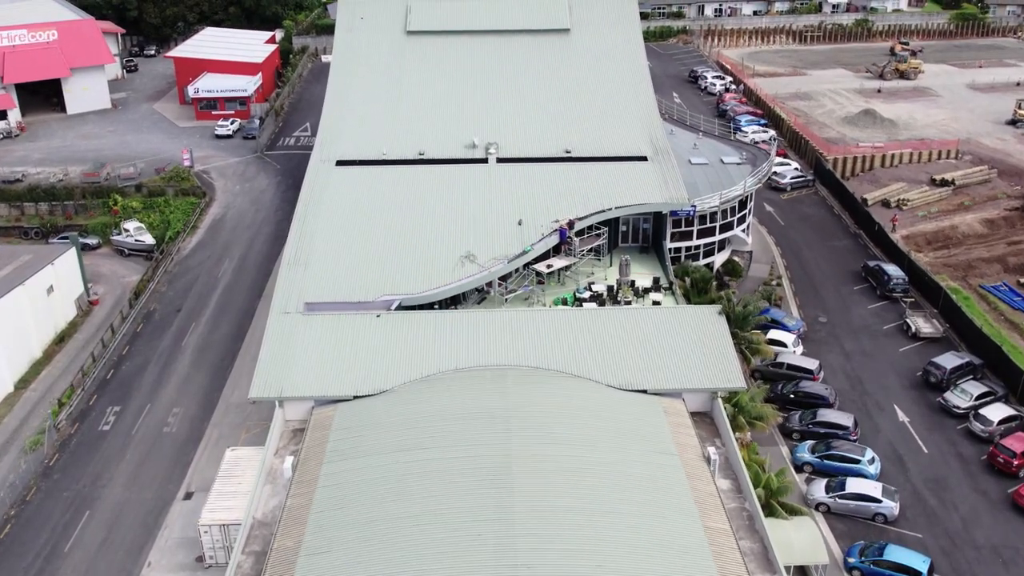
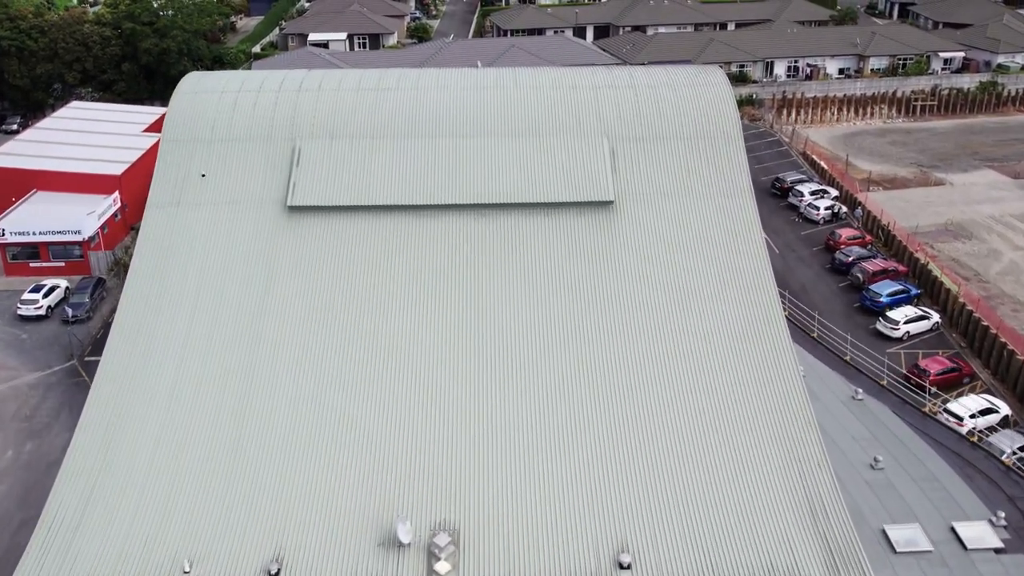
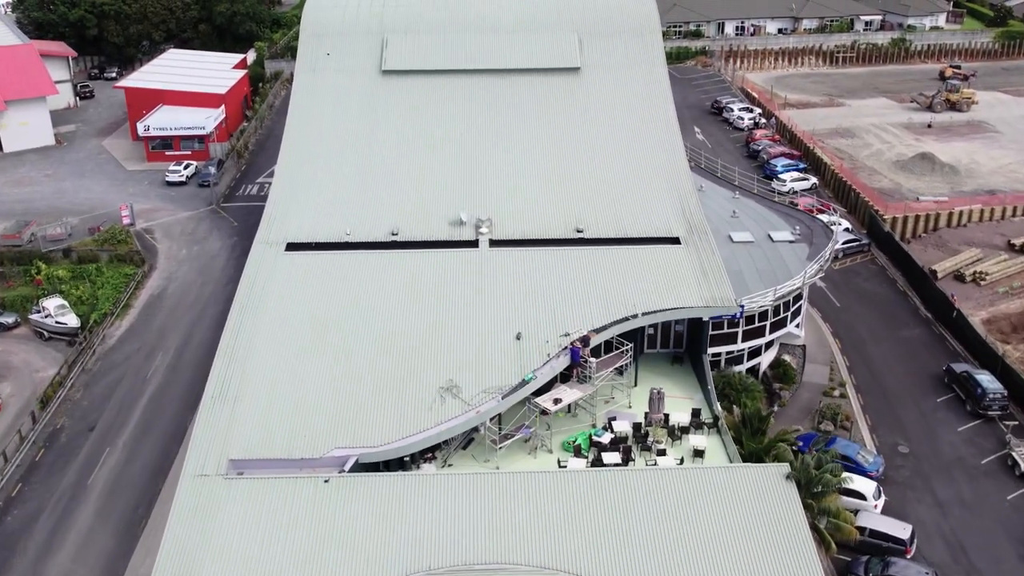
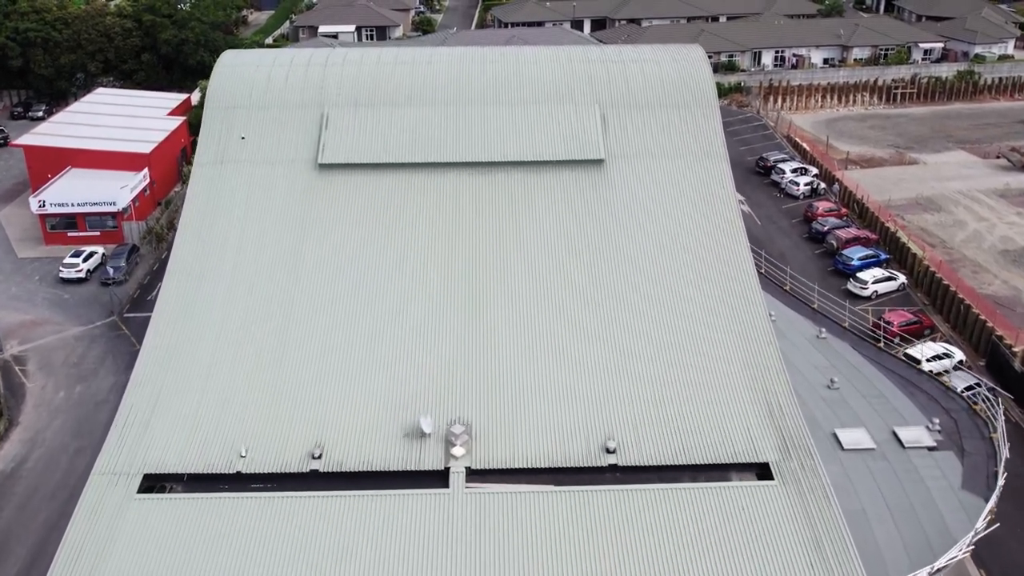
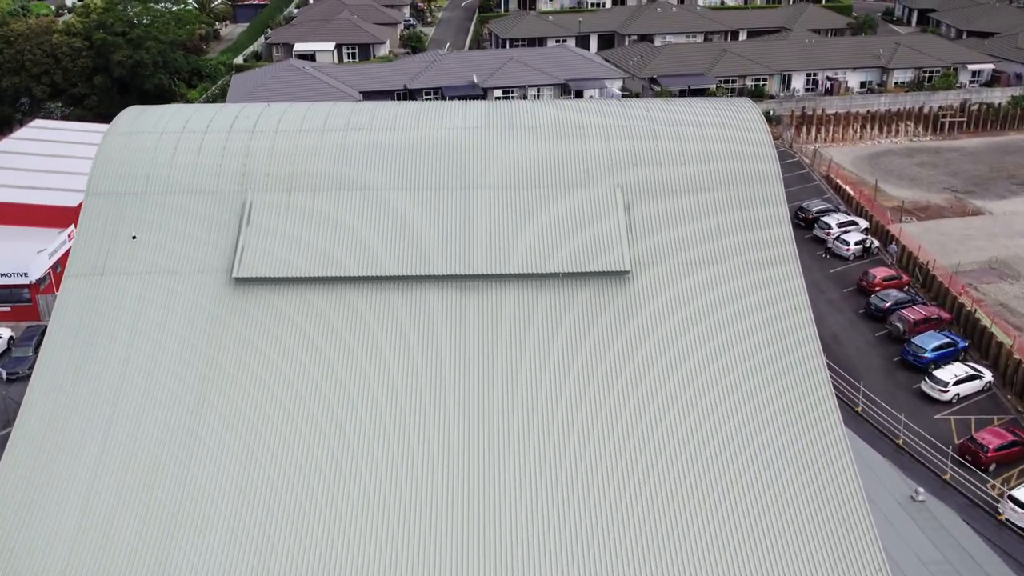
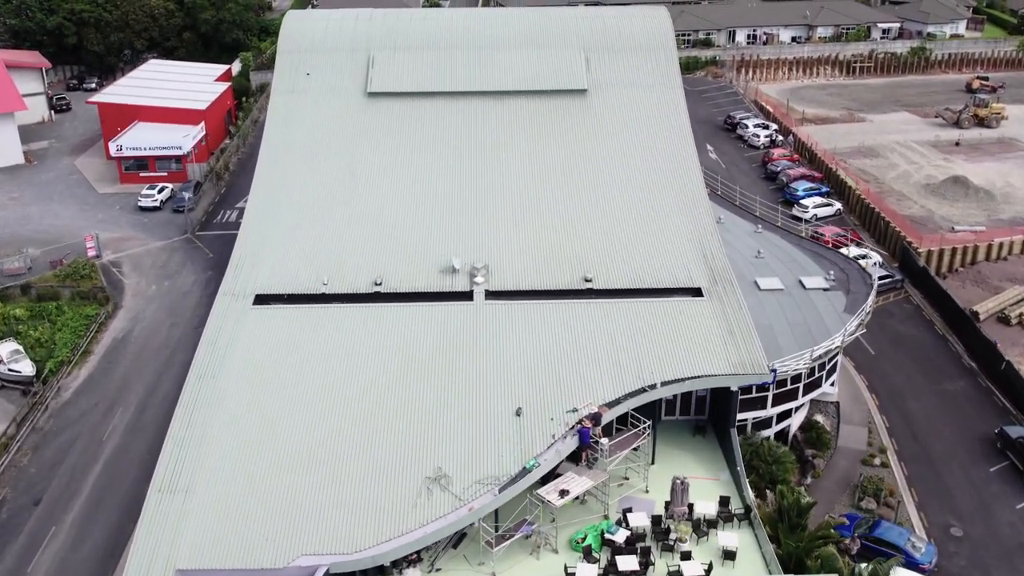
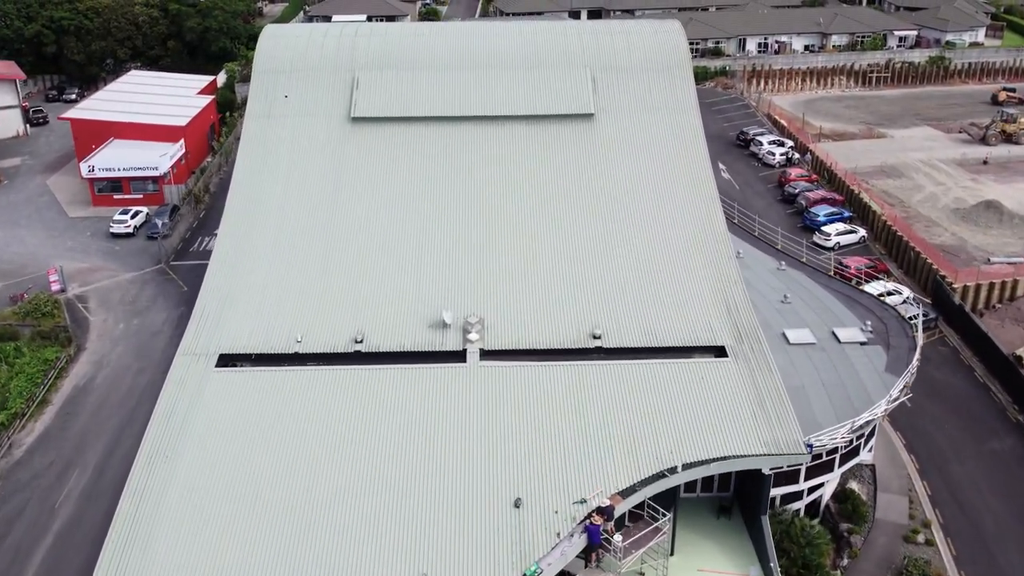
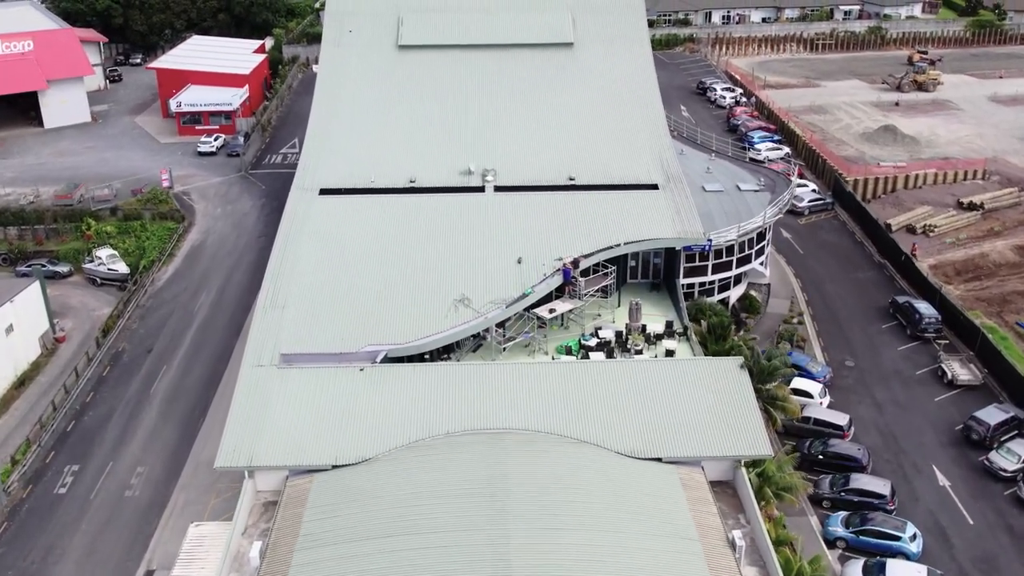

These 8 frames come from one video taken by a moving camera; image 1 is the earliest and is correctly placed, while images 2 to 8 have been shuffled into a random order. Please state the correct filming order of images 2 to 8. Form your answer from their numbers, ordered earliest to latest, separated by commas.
8, 3, 6, 7, 4, 2, 5
